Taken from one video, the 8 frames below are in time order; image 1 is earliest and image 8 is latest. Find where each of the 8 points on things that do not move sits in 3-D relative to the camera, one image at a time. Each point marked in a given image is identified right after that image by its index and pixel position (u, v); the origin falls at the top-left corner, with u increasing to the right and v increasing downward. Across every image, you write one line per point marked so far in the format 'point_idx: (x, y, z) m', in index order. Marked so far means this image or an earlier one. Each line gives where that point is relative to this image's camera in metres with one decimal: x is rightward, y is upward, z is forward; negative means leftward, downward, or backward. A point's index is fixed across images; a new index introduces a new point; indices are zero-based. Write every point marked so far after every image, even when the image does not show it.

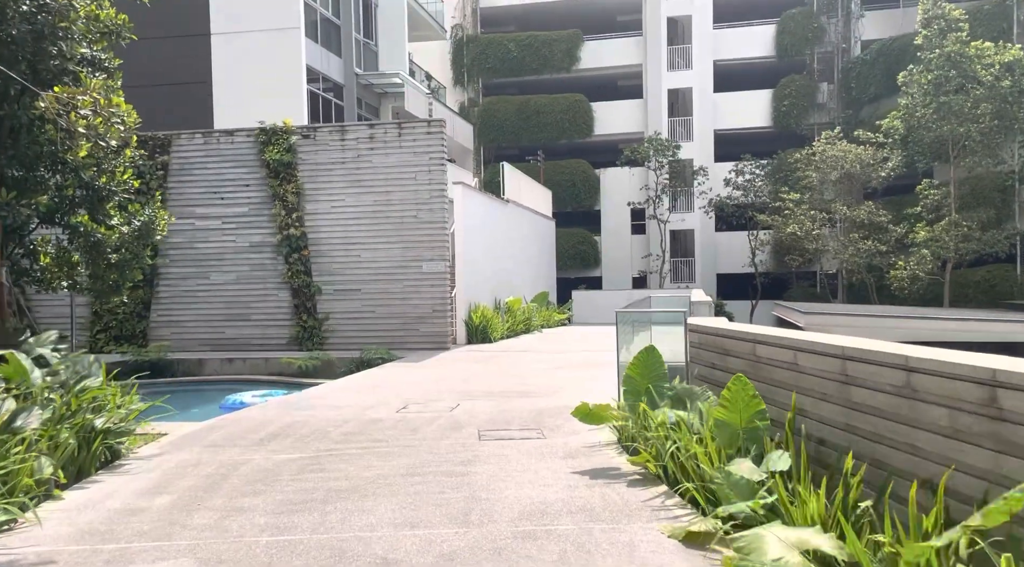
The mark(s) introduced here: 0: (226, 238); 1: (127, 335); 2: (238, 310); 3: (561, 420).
0: (-5.2, +0.8, +15.2) m
1: (-7.0, -0.9, +15.3) m
2: (-5.0, -0.5, +15.2) m
3: (+0.4, -1.2, +7.4) m
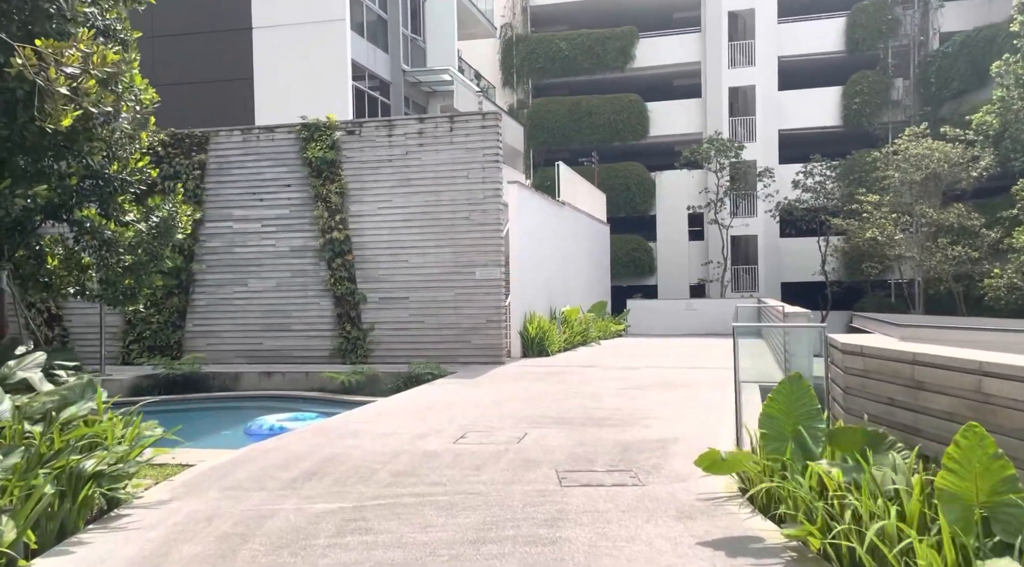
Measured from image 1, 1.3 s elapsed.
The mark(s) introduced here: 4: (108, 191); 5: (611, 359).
0: (-4.2, +0.7, +14.2) m
1: (-6.0, -1.1, +14.3) m
2: (-4.0, -0.6, +14.1) m
3: (+1.1, -1.3, +6.1) m
4: (-3.3, +0.7, +6.7) m
5: (+1.6, -1.2, +13.4) m
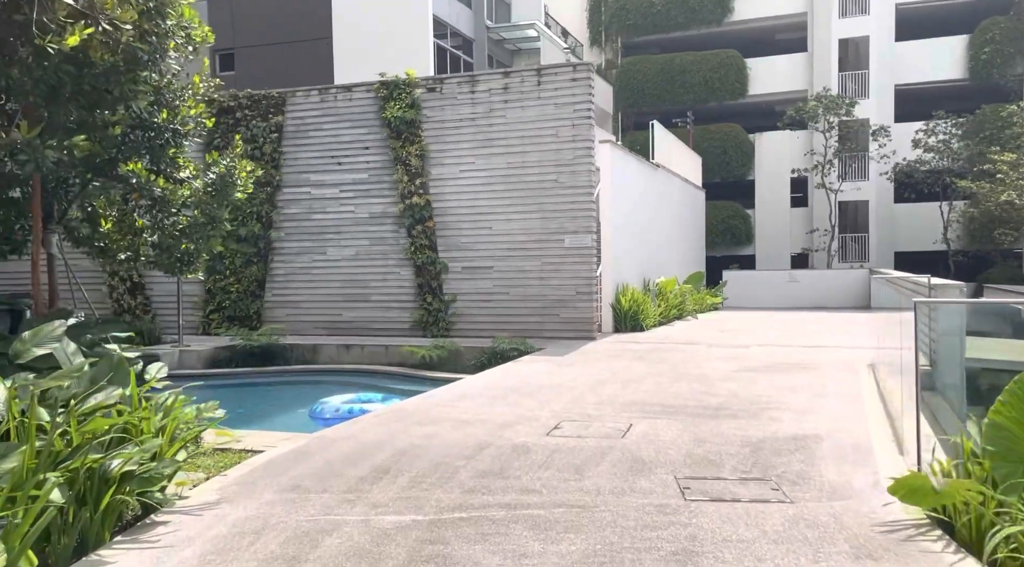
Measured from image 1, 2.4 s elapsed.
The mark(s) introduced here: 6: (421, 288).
0: (-2.8, +1.2, +13.5) m
1: (-4.5, -0.5, +13.8) m
2: (-2.5, -0.1, +13.4) m
3: (+1.7, -1.1, +4.9) m
4: (-2.5, +1.0, +5.9) m
5: (+3.0, -0.8, +12.2) m
6: (-1.4, -0.1, +13.0) m
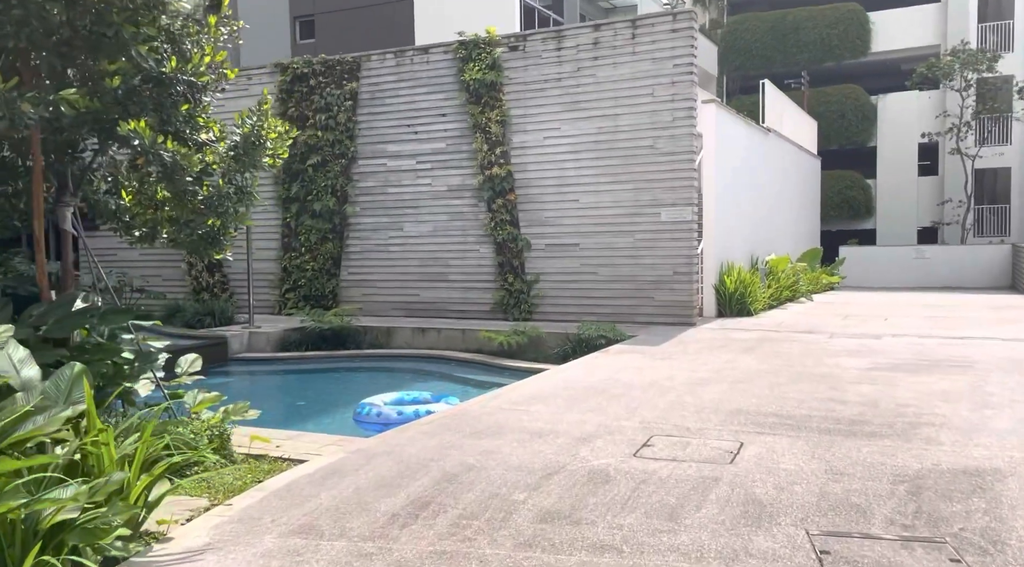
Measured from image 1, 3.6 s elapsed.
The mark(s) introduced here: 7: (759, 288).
0: (-1.4, +1.6, +12.5) m
1: (-3.1, -0.2, +13.1) m
2: (-1.2, +0.2, +12.5) m
3: (+2.0, -1.0, +3.6) m
4: (-2.1, +1.1, +5.0) m
5: (+4.1, -0.5, +10.6) m
6: (-0.1, +0.2, +12.0) m
7: (+3.7, -0.1, +12.5) m
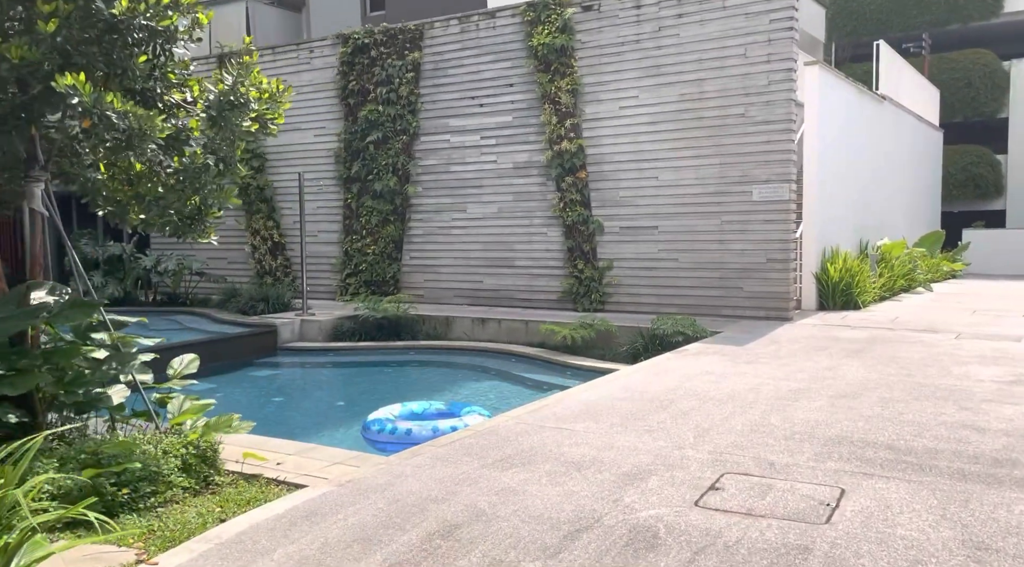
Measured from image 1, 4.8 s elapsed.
0: (-0.4, +1.8, +11.5) m
1: (-2.0, 0.0, +12.3) m
2: (-0.2, +0.4, +11.5) m
3: (+2.0, -1.0, +2.3) m
4: (-1.9, +1.2, +4.1) m
5: (+4.9, -0.4, +9.0) m
6: (+0.8, +0.4, +10.8) m
7: (+4.7, +0.1, +10.9) m
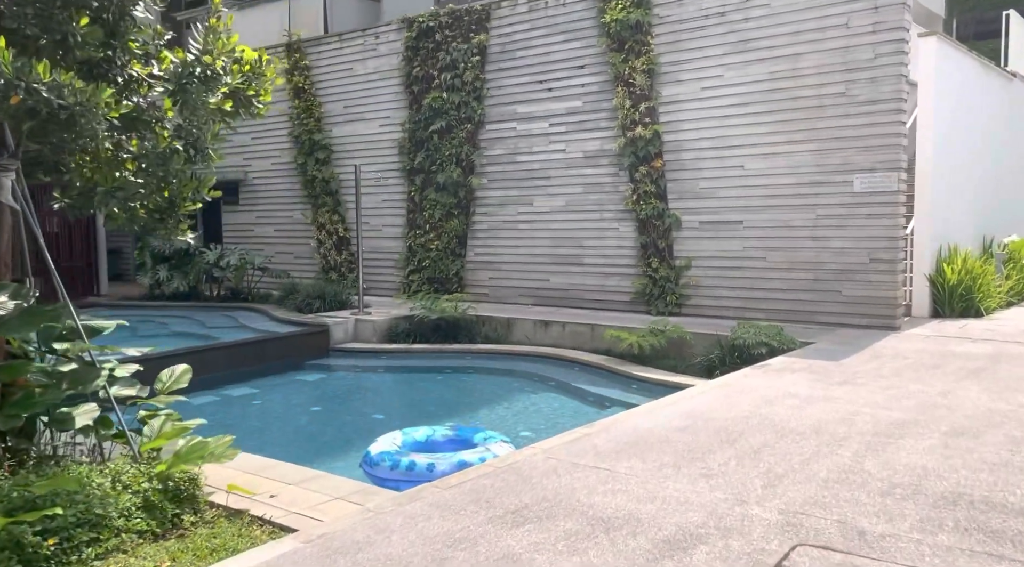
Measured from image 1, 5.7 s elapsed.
0: (+0.5, +1.8, +10.6) m
1: (-1.0, +0.1, +11.6) m
2: (+0.7, +0.4, +10.6) m
3: (+1.8, -1.1, +1.2) m
4: (-1.8, +1.1, +3.5) m
5: (+5.4, -0.4, +7.5) m
6: (+1.6, +0.4, +9.8) m
7: (+5.5, 0.0, +9.5) m
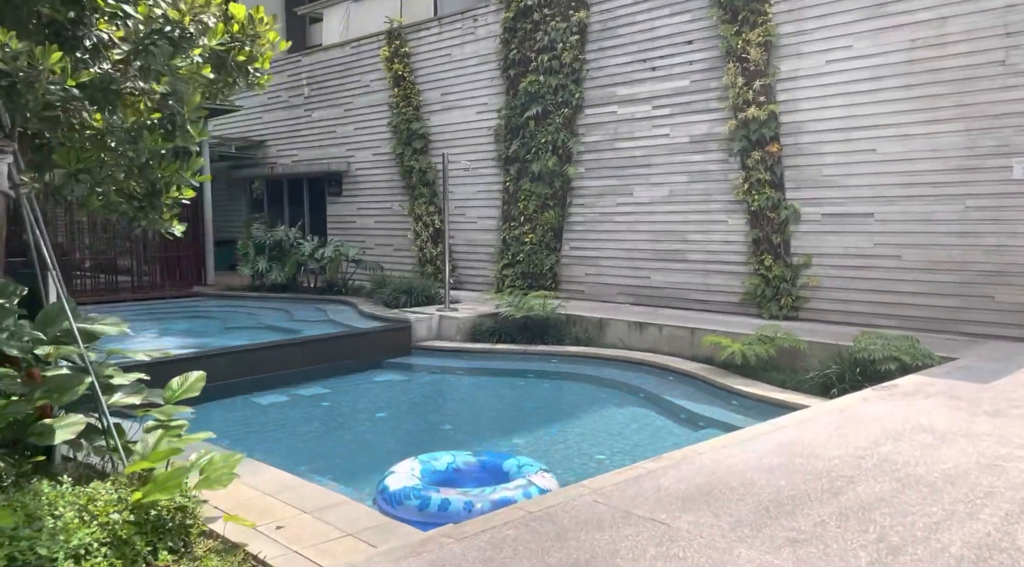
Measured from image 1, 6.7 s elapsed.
0: (+1.7, +1.8, +9.6) m
1: (+0.3, +0.1, +10.9) m
2: (+1.8, +0.4, +9.6) m
3: (+1.5, -1.2, +0.2) m
4: (-1.8, +1.1, +2.9) m
5: (+6.0, -0.5, +5.9) m
6: (+2.6, +0.4, +8.7) m
7: (+6.4, 0.0, +7.8) m
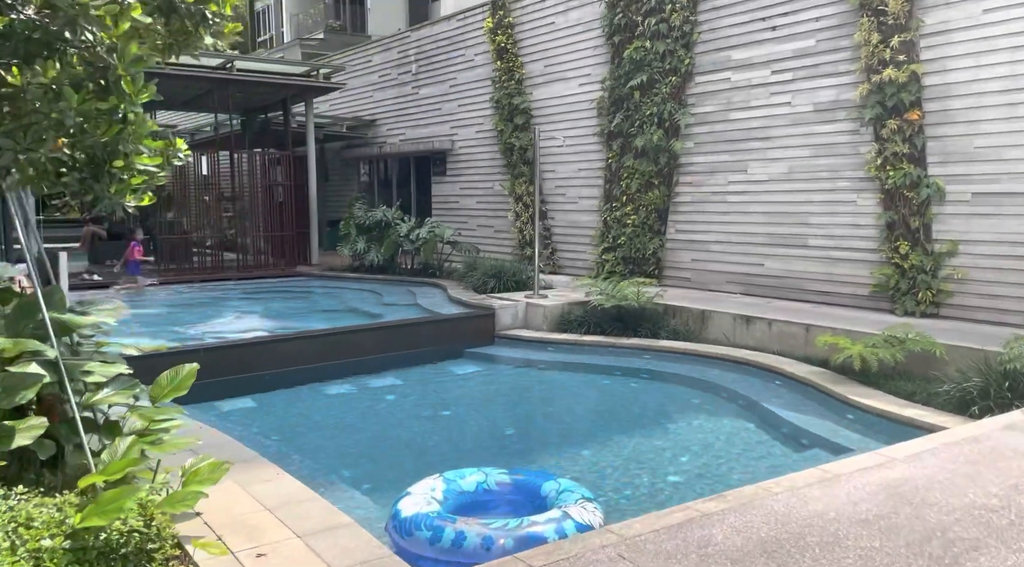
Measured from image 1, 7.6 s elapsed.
0: (+2.7, +1.9, +8.5) m
1: (+1.5, +0.3, +10.0) m
2: (+2.8, +0.6, +8.5) m
3: (+0.9, -1.2, -0.7) m
4: (-1.8, +1.2, +2.5) m
5: (+6.4, -0.5, +4.2) m
6: (+3.4, +0.5, +7.5) m
7: (+7.0, 0.0, +6.0) m
